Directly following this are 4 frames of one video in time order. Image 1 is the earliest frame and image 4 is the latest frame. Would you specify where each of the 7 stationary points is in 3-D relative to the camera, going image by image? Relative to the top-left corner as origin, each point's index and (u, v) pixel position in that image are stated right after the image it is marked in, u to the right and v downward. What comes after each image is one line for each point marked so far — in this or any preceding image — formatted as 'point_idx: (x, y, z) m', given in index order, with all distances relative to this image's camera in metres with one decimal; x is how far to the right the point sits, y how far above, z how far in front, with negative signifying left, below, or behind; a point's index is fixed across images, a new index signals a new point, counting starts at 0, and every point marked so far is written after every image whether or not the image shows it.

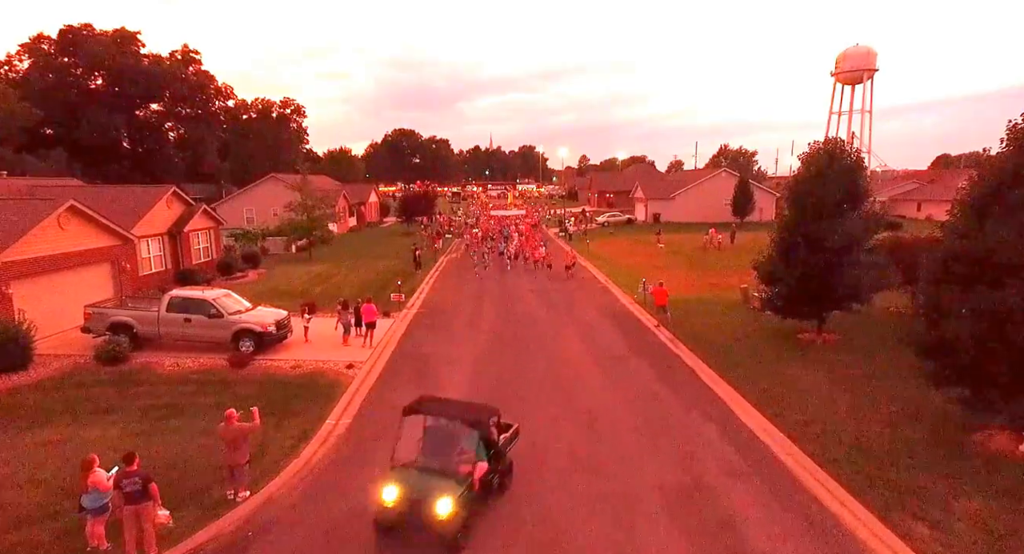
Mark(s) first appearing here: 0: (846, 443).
0: (+5.7, -2.8, +10.1) m
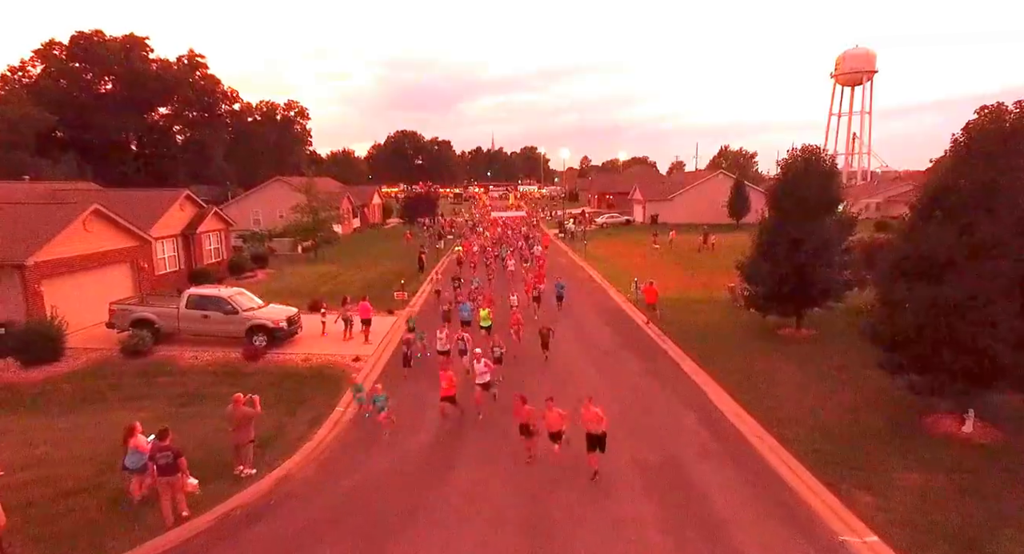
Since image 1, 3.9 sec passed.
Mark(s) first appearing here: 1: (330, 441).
0: (+5.6, -2.8, +11.1) m
1: (-3.5, -3.1, +11.2) m
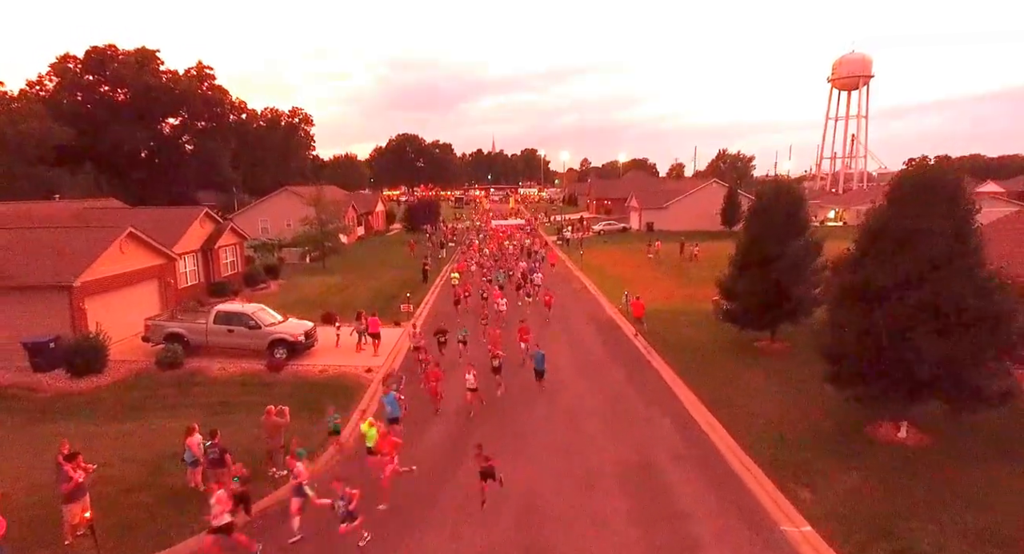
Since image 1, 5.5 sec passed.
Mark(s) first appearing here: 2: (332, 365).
0: (+5.5, -3.3, +12.6) m
1: (-3.5, -3.6, +12.8) m
2: (-5.3, -2.6, +17.4) m
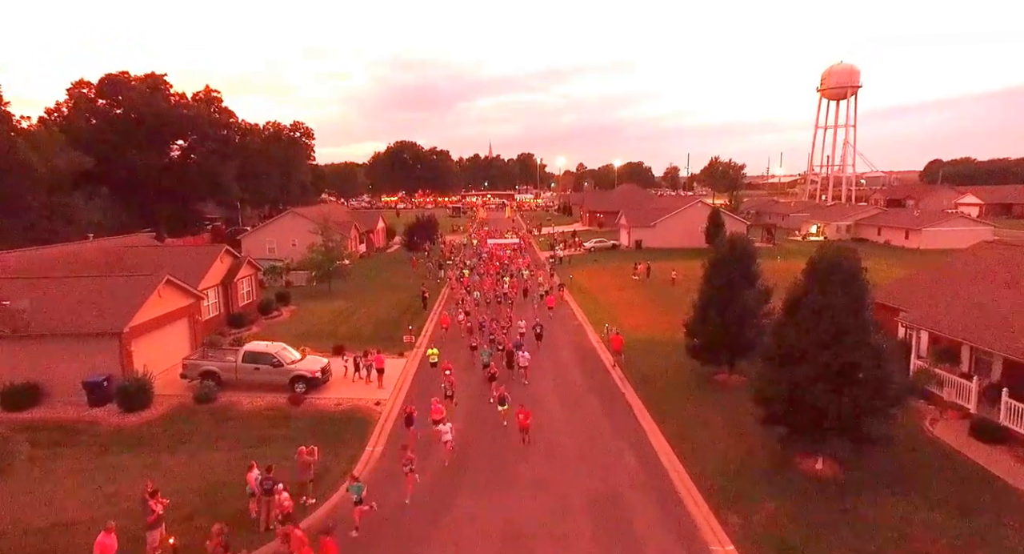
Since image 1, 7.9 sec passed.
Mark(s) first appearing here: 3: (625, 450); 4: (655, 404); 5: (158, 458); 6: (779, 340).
0: (+5.2, -4.8, +15.2) m
1: (-3.8, -5.1, +15.3) m
2: (-5.6, -4.1, +20.0) m
3: (+3.1, -4.8, +16.4) m
4: (+4.7, -4.1, +19.4) m
5: (-9.3, -4.8, +15.6) m
6: (+6.7, -1.5, +14.5) m
